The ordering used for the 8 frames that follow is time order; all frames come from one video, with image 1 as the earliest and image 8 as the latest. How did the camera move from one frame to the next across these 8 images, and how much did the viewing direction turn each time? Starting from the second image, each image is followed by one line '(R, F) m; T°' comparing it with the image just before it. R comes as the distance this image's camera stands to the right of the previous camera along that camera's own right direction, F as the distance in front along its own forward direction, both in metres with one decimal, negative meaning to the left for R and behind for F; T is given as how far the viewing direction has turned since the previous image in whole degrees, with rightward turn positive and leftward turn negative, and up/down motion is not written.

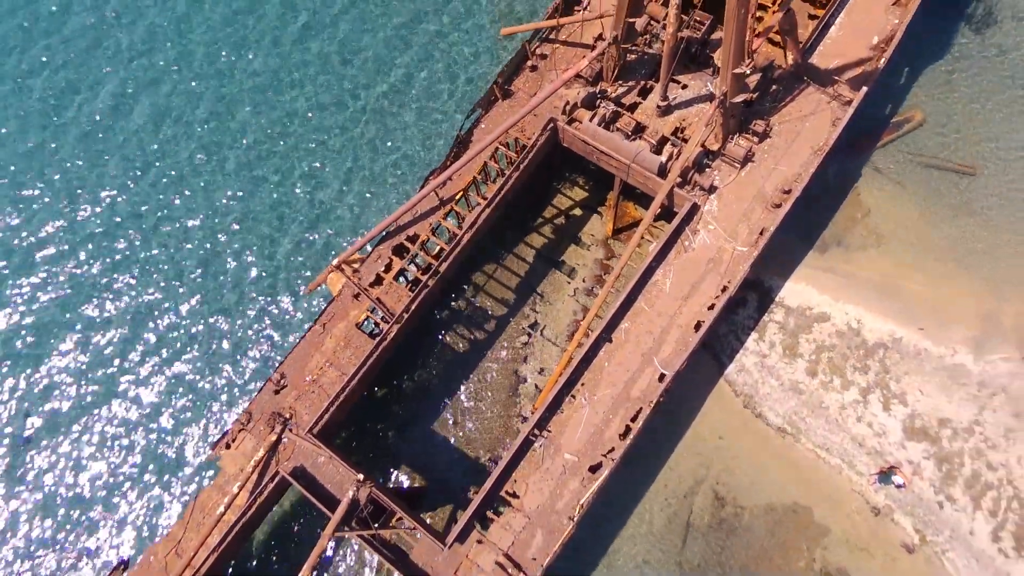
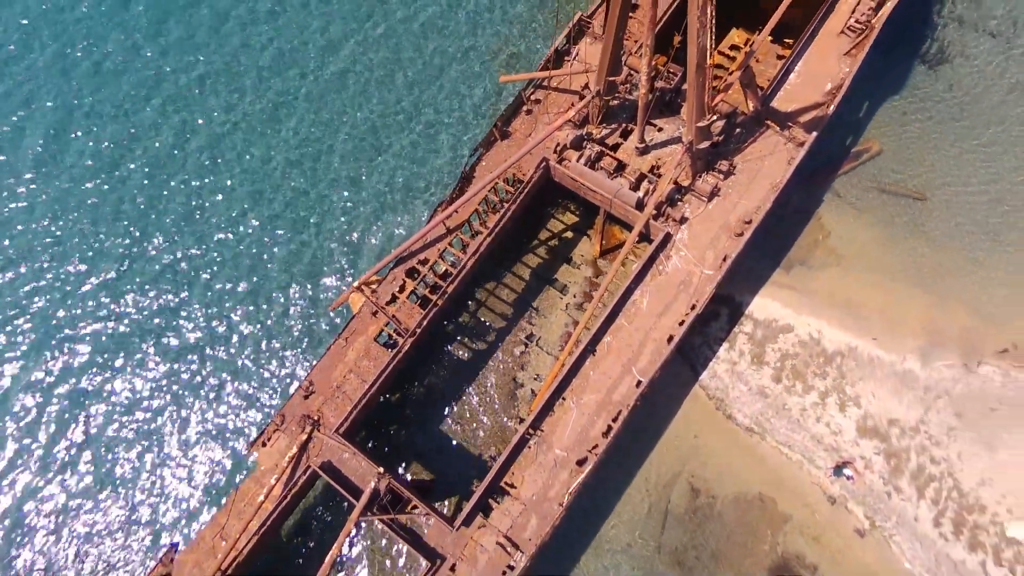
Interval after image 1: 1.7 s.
(+0.1, -2.9) m; 0°
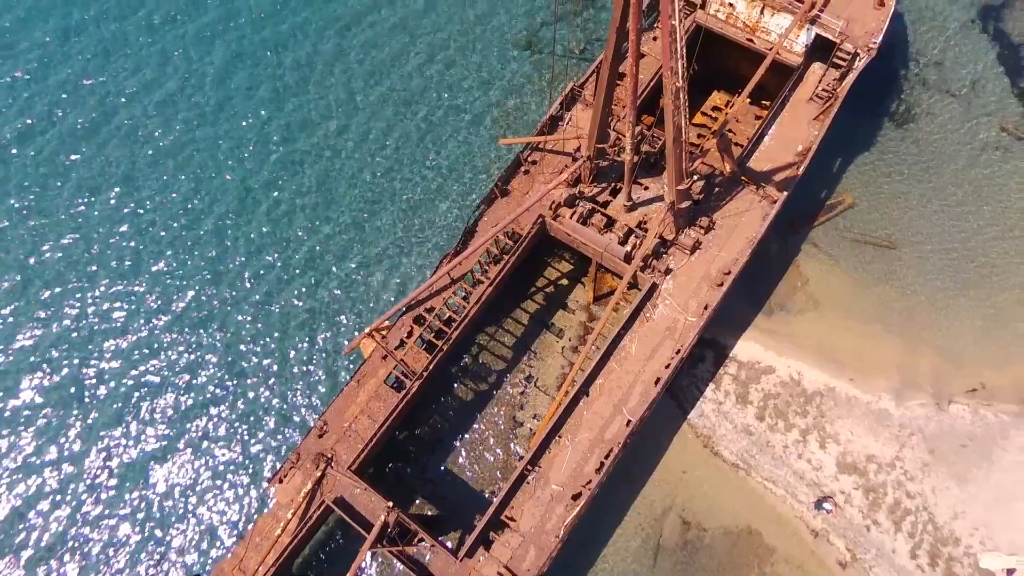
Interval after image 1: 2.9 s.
(0.0, -2.0) m; 0°
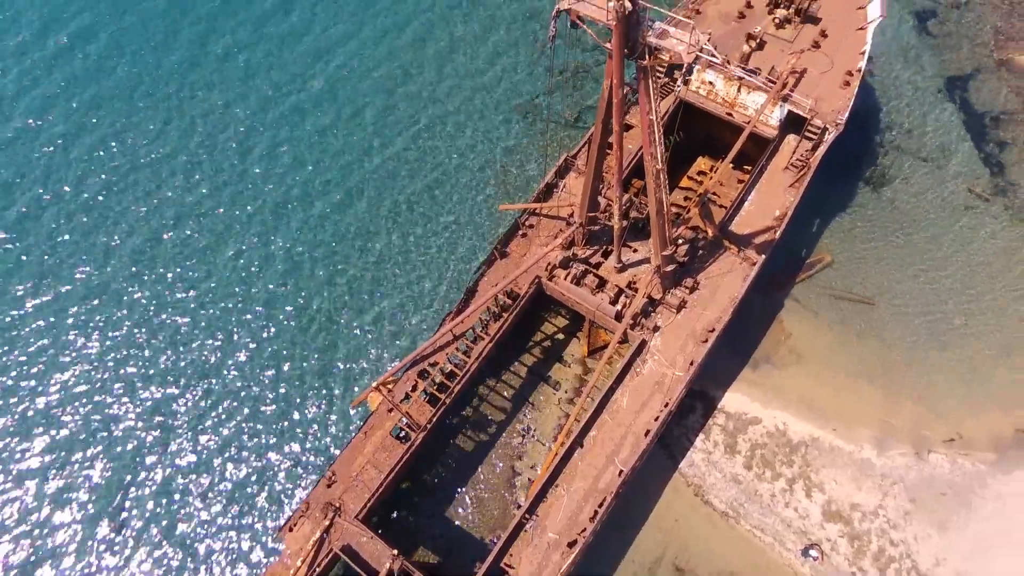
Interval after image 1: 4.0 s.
(+0.1, -1.8) m; 0°
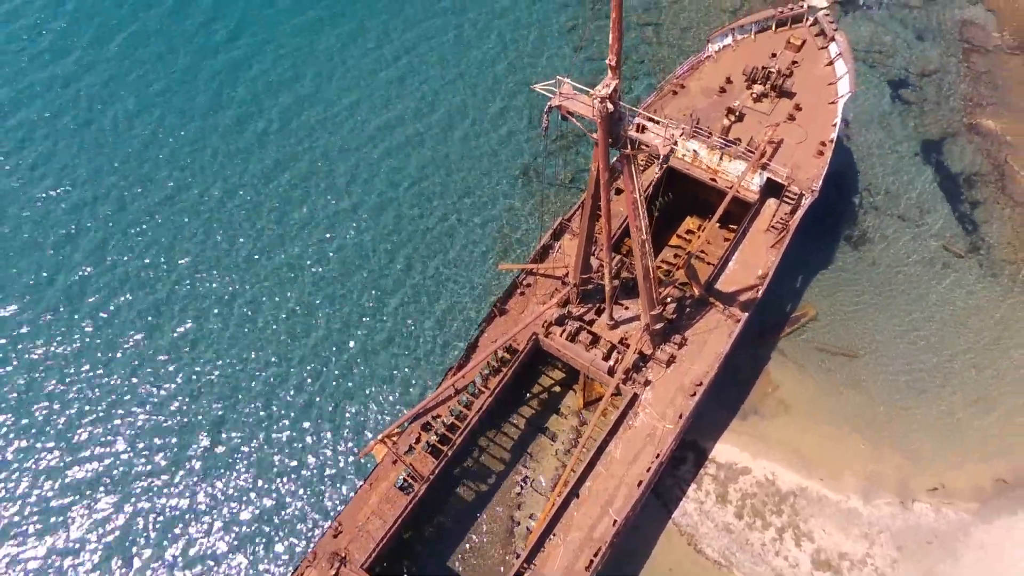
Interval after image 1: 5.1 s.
(+0.1, -1.7) m; 0°
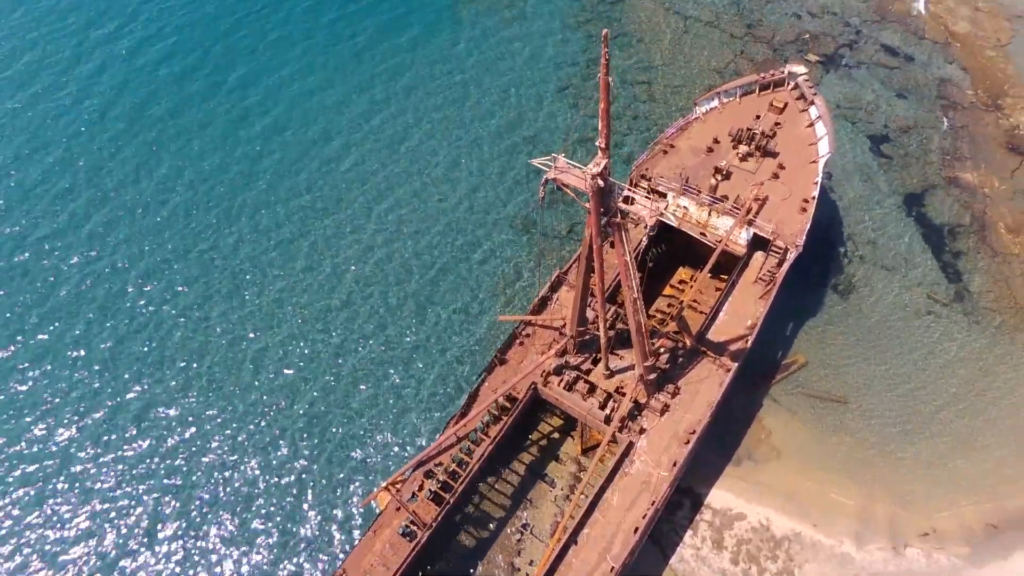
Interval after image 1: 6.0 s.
(0.0, -1.4) m; 0°
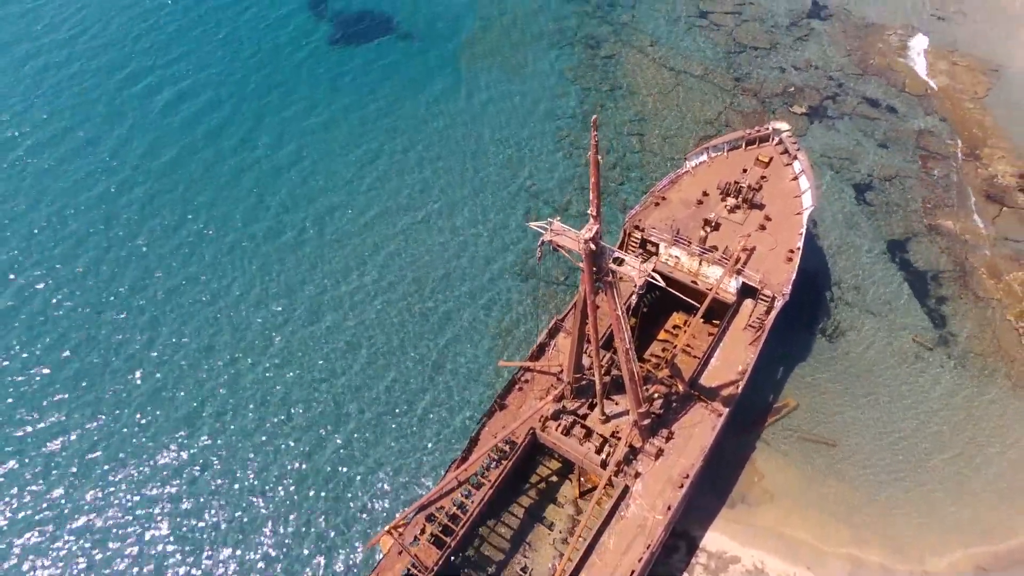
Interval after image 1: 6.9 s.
(0.0, -1.3) m; 0°
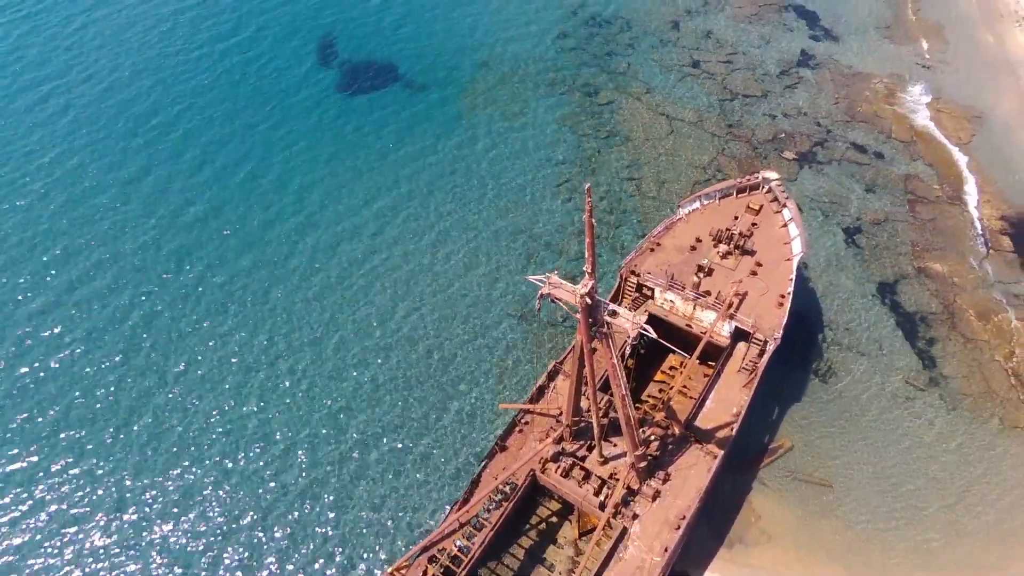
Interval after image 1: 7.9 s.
(0.0, -1.2) m; 0°
